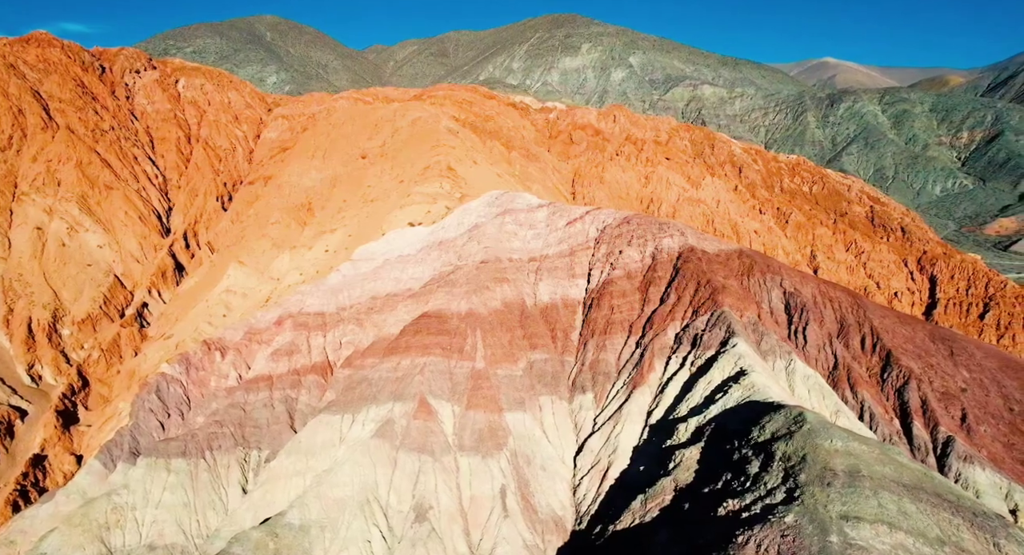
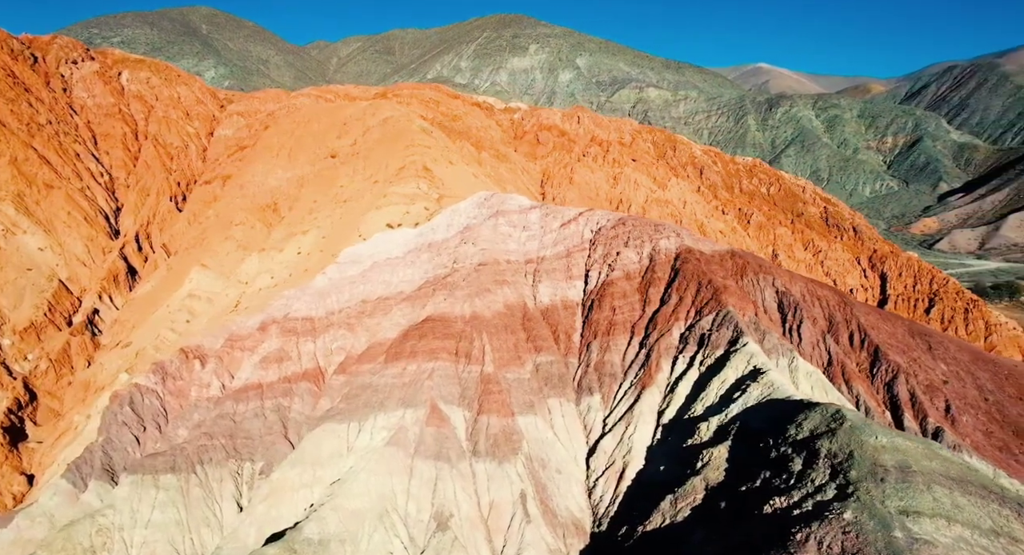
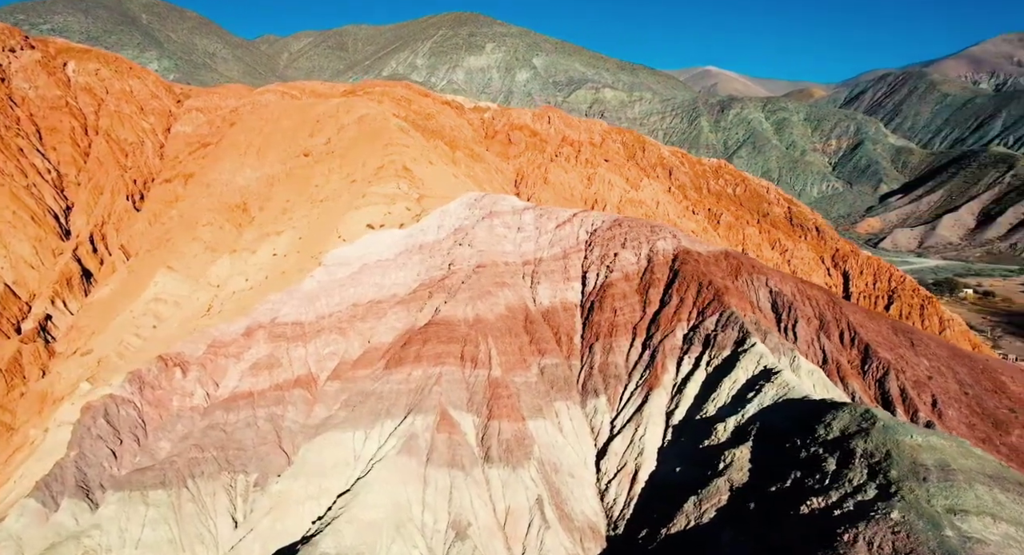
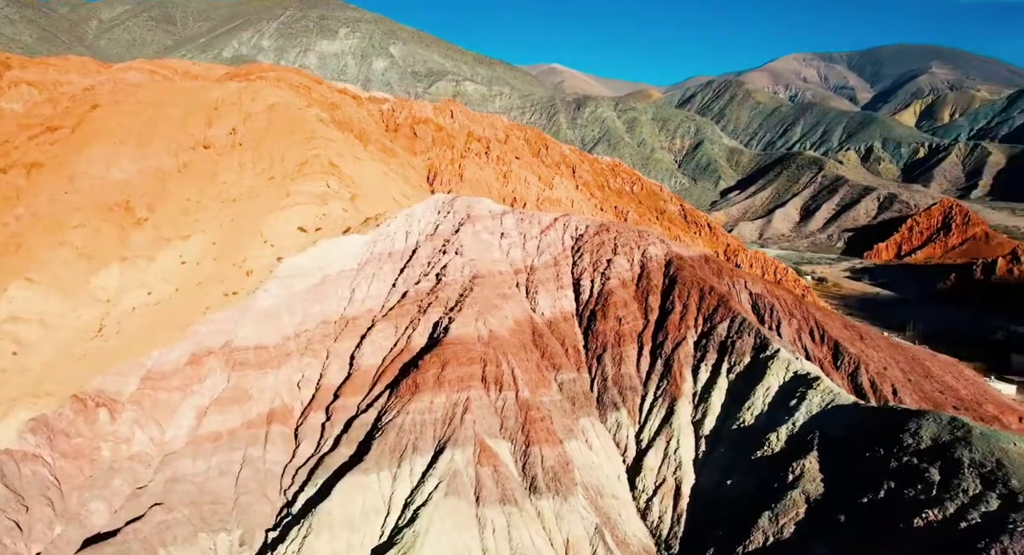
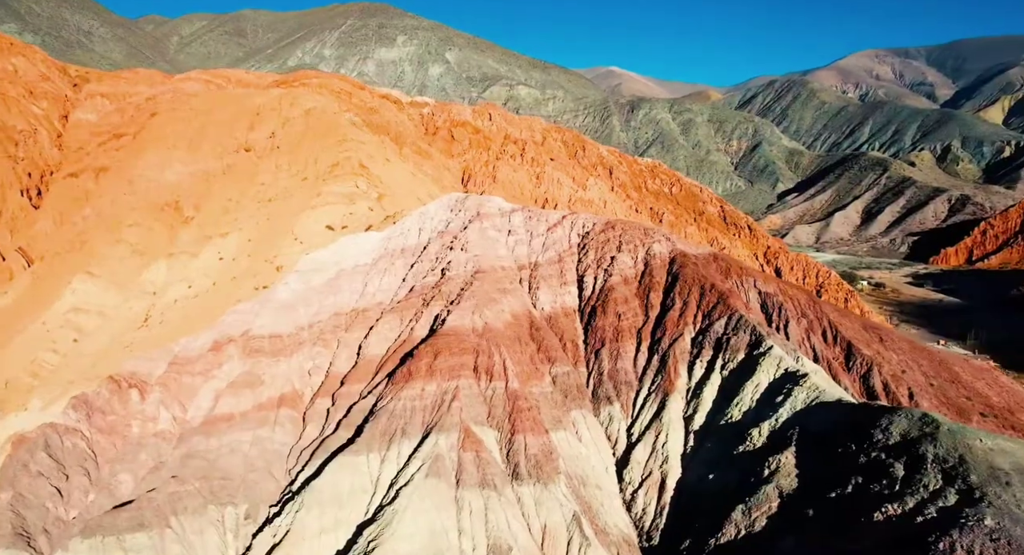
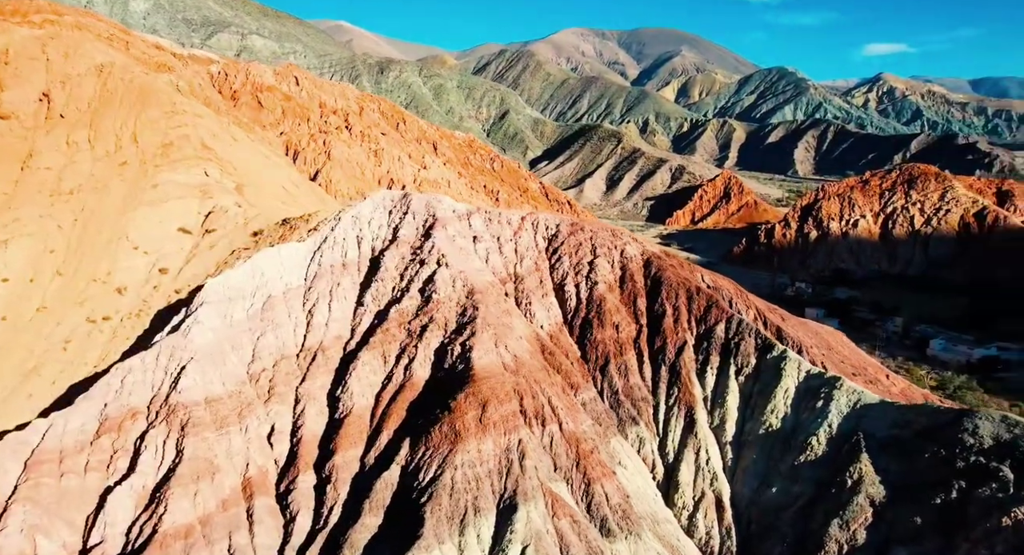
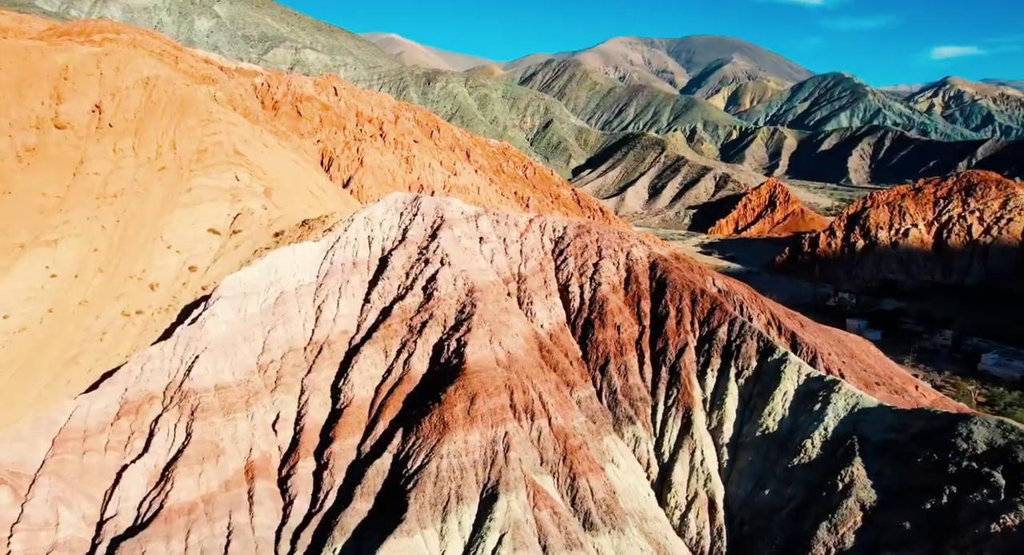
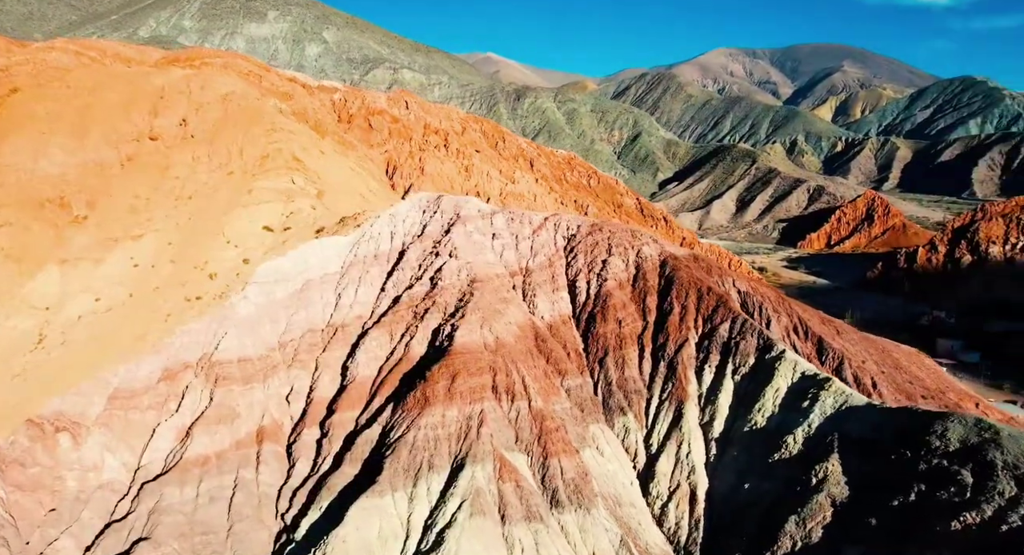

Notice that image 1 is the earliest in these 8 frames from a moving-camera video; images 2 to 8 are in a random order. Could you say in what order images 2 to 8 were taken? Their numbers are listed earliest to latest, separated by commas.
2, 3, 5, 4, 8, 7, 6
